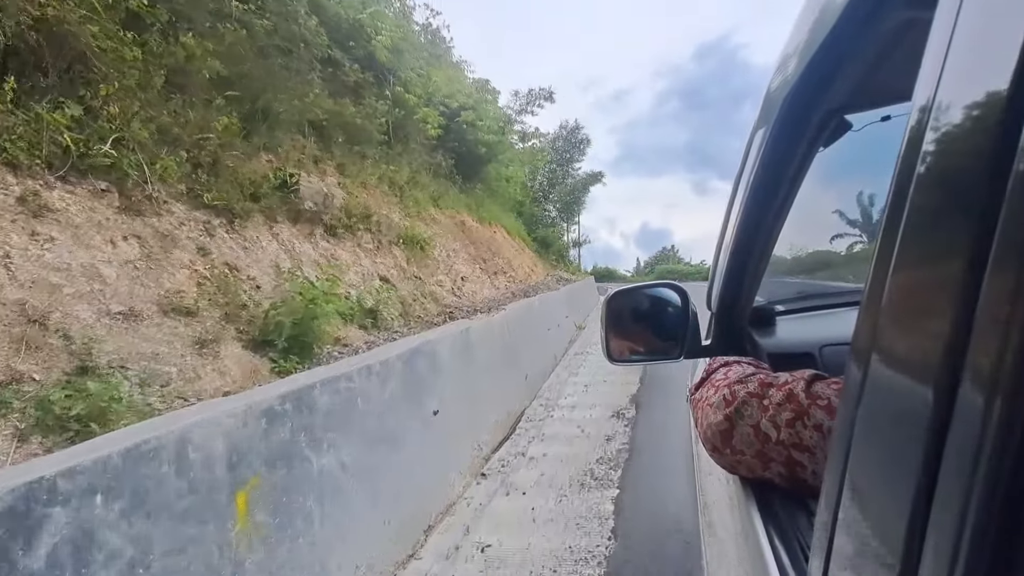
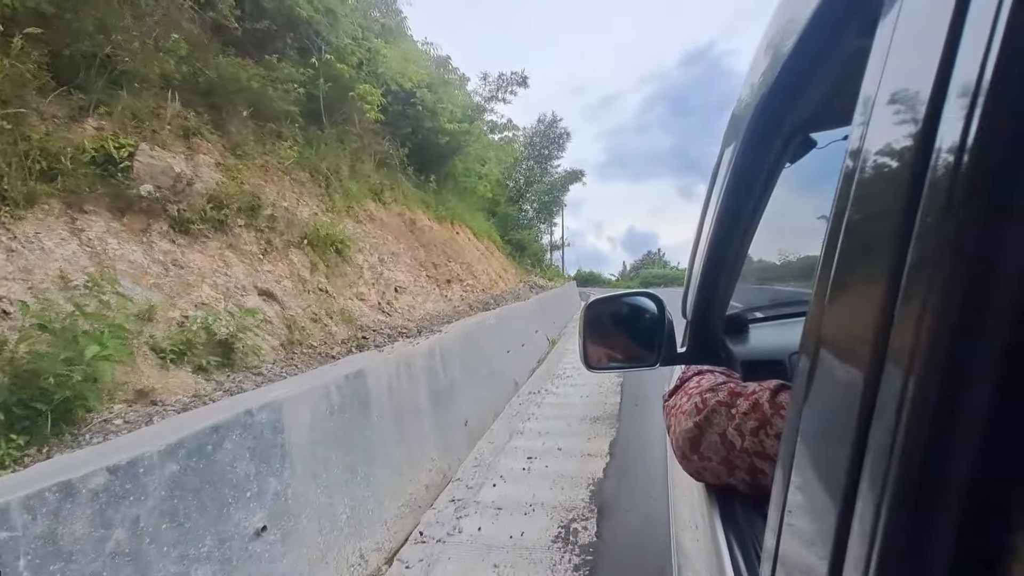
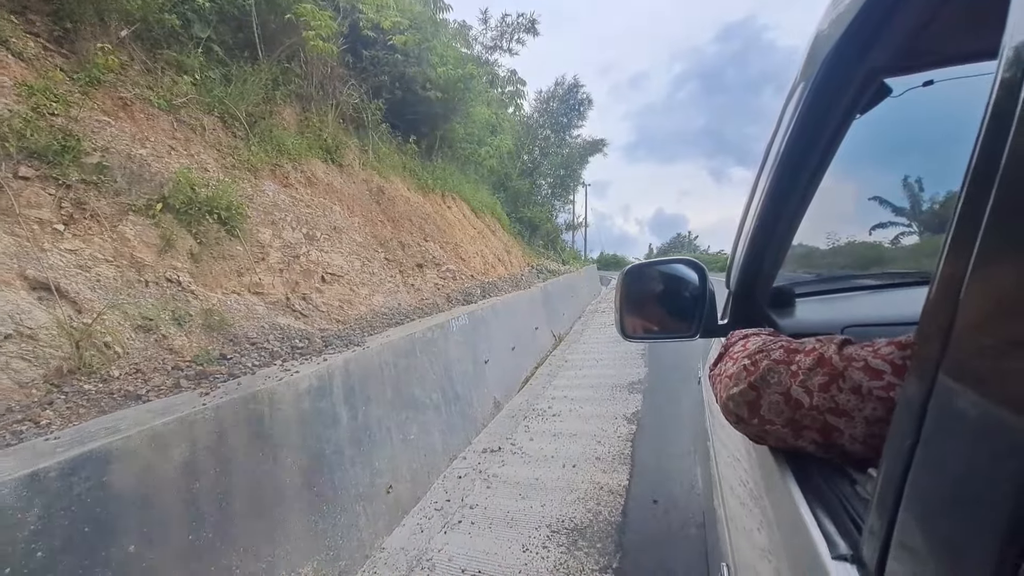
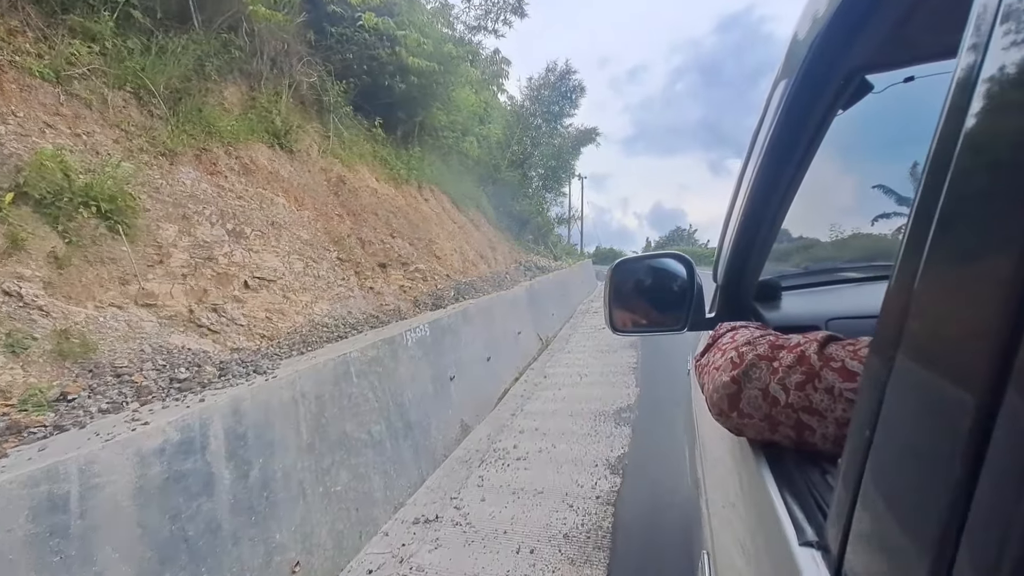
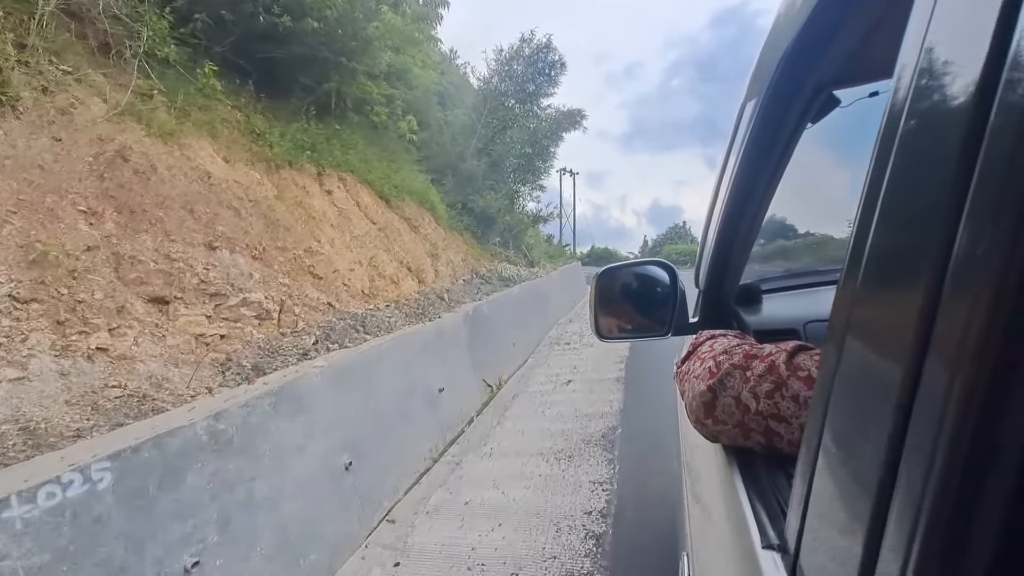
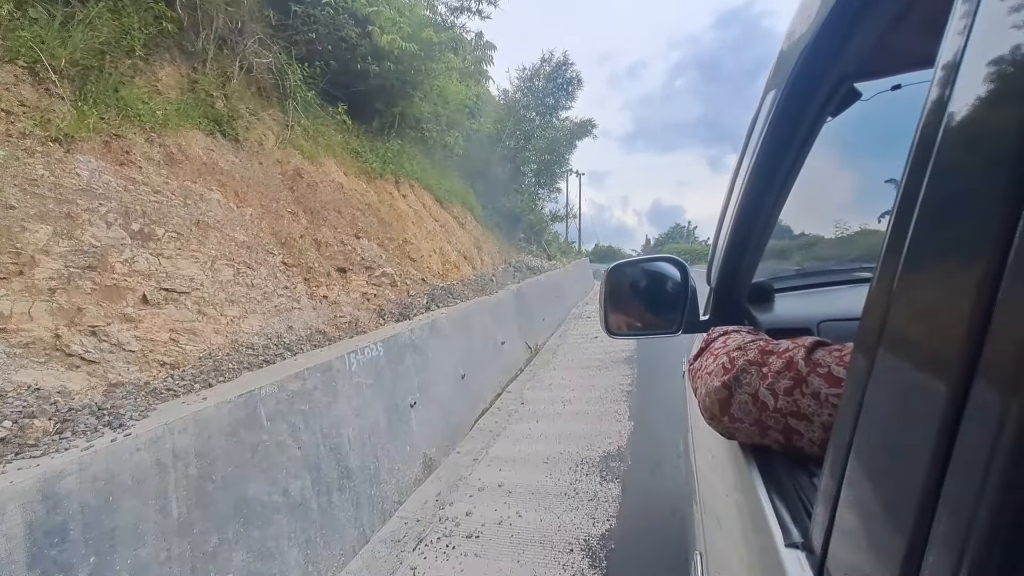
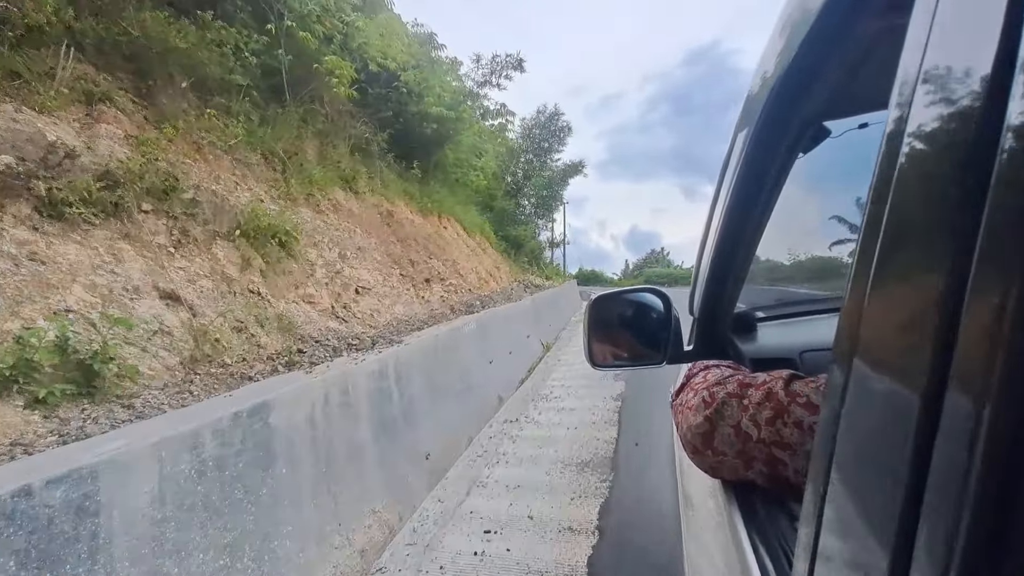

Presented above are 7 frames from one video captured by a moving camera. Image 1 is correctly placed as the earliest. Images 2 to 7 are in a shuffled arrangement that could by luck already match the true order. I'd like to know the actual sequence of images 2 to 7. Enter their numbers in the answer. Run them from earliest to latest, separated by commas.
2, 7, 3, 4, 6, 5
